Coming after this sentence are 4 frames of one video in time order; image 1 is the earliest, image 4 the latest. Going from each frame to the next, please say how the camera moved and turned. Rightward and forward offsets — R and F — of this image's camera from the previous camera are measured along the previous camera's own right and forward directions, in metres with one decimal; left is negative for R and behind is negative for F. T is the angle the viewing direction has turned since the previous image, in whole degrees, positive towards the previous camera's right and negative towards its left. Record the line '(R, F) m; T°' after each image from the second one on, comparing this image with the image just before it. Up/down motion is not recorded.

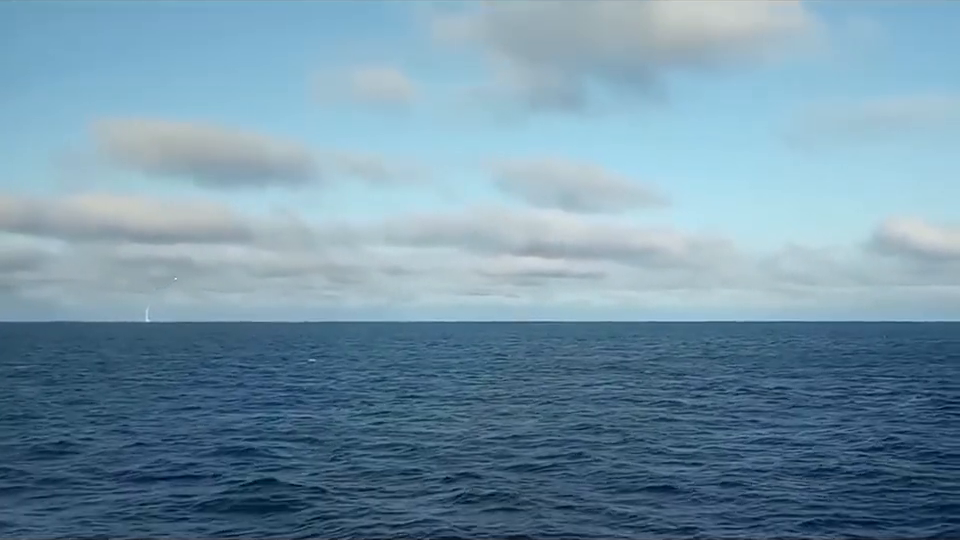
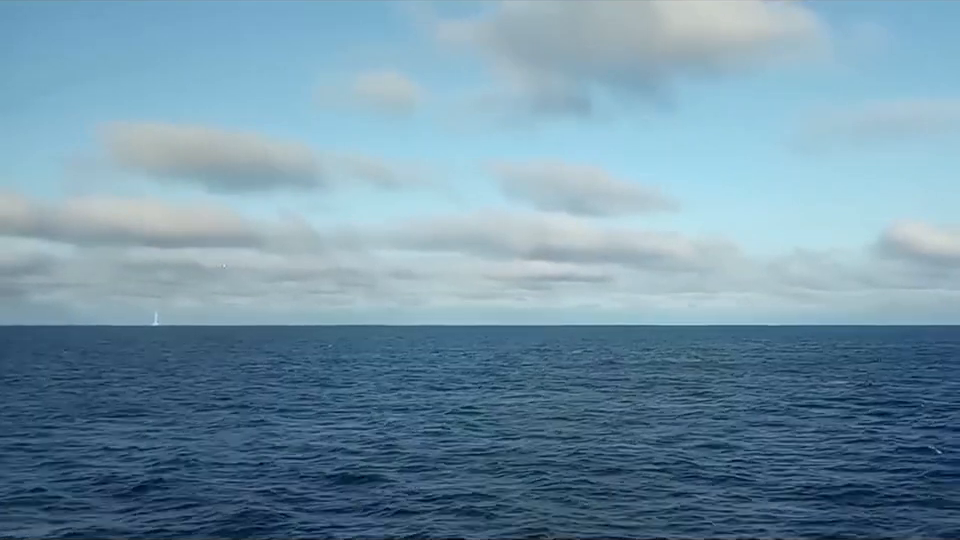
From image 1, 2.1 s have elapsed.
(+1.1, -6.1) m; -1°
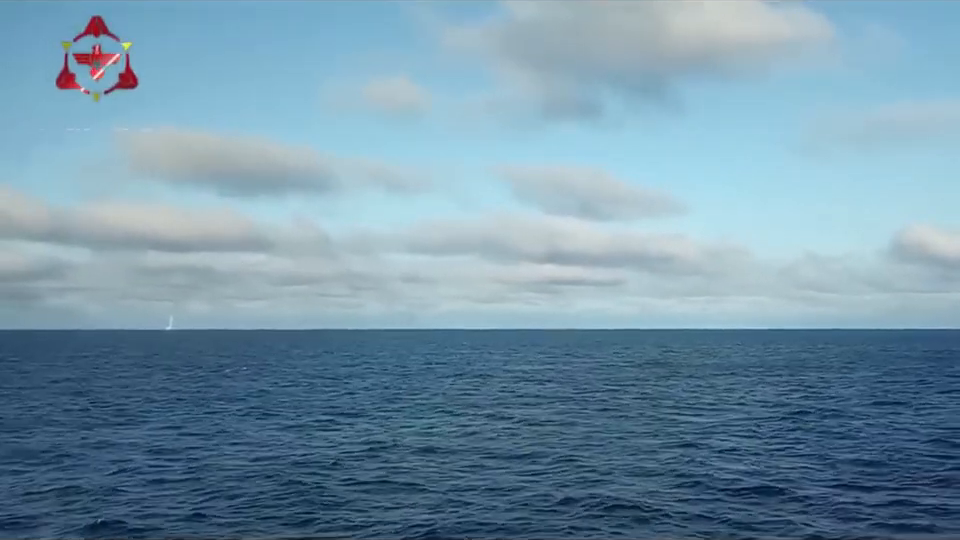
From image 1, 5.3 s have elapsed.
(+6.5, +4.4) m; -1°
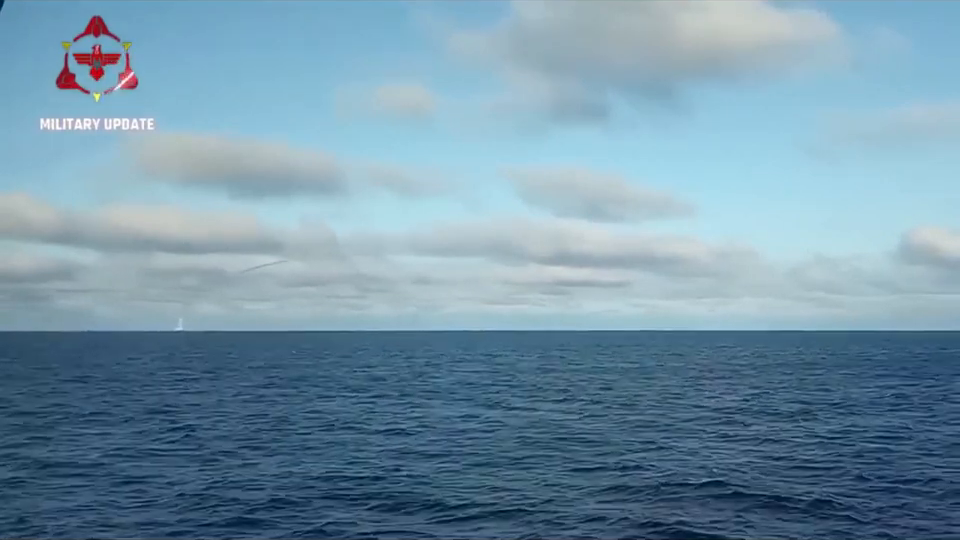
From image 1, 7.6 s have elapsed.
(+2.5, +1.1) m; -1°
